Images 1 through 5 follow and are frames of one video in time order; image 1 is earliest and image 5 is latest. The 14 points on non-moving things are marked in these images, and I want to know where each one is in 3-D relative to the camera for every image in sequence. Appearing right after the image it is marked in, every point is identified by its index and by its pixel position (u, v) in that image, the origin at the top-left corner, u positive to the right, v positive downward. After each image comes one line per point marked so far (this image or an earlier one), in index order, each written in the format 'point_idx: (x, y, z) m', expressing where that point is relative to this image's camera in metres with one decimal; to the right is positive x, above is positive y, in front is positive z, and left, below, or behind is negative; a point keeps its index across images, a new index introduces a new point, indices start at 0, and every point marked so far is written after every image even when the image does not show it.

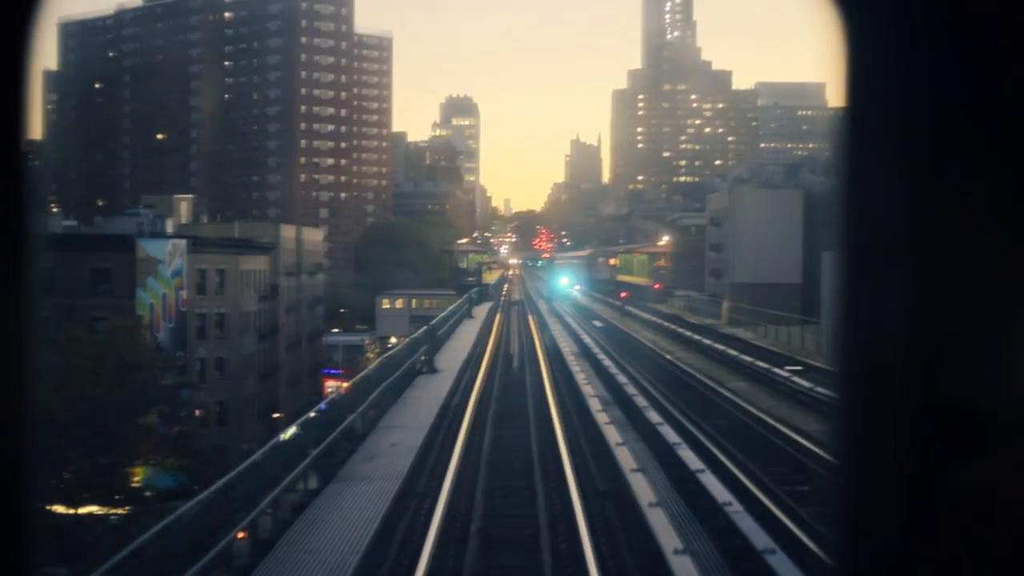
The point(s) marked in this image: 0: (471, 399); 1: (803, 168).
0: (-0.4, -1.2, +10.1) m
1: (+5.1, +2.0, +17.4) m
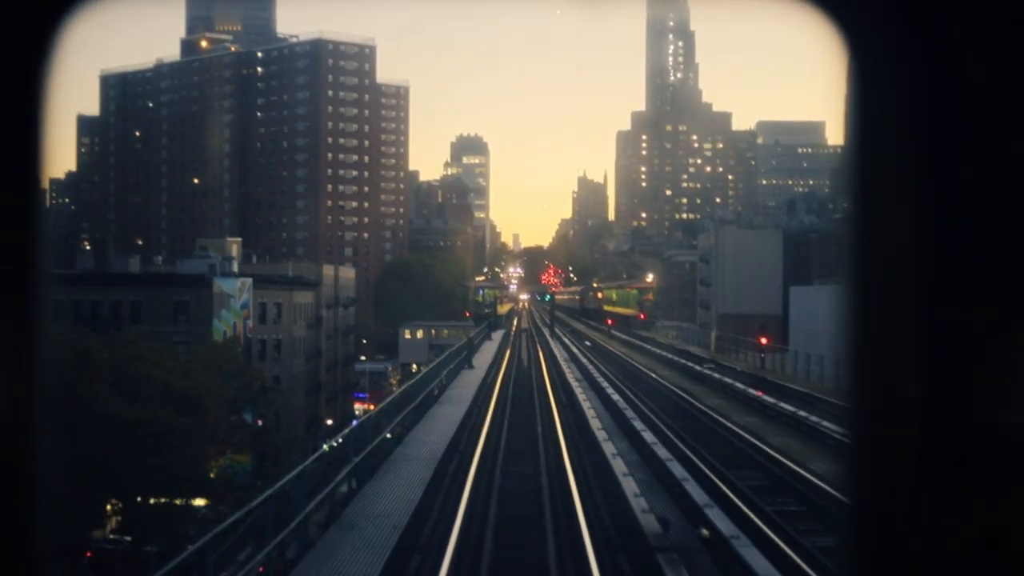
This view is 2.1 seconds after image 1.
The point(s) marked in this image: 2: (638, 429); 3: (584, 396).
0: (-0.3, -1.5, +11.3) m
1: (+5.2, +1.4, +18.7) m
2: (+1.3, -1.5, +9.7) m
3: (+1.0, -1.6, +13.7) m
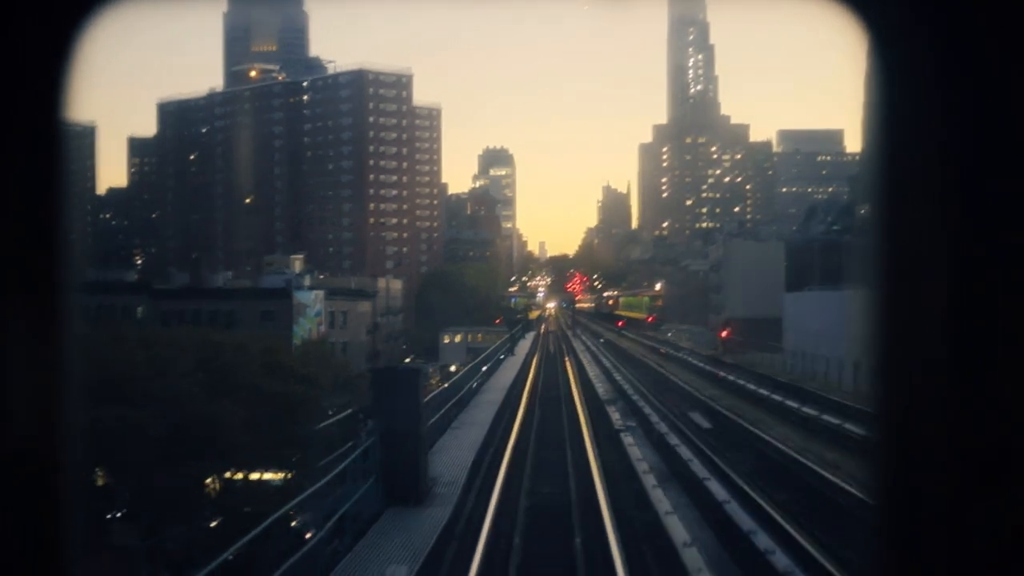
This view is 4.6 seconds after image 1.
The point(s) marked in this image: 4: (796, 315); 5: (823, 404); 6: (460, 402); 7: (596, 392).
0: (0.0, -1.6, +12.7) m
1: (+5.8, +1.3, +19.9) m
2: (+1.6, -1.6, +11.1) m
3: (+1.4, -1.7, +15.1) m
4: (+4.3, -0.4, +16.1) m
5: (+3.9, -1.4, +12.7) m
6: (-0.6, -1.2, +11.5) m
7: (+1.4, -1.7, +16.8) m
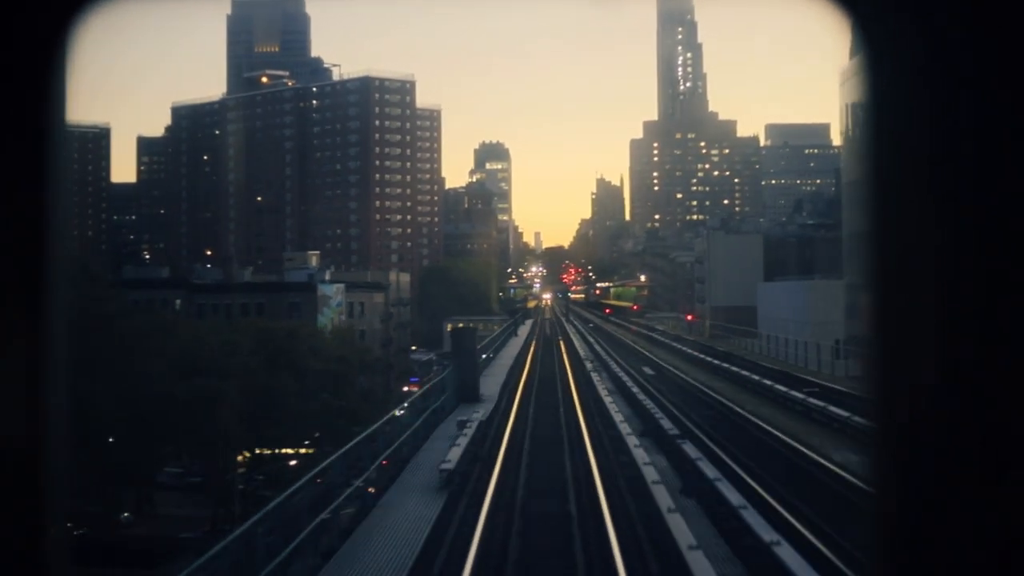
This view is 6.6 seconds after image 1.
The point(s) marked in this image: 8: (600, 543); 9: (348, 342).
0: (0.0, -1.5, +13.8) m
1: (+5.7, +1.5, +21.0) m
2: (+1.6, -1.5, +12.2) m
3: (+1.4, -1.5, +16.2) m
4: (+4.3, -0.2, +17.3) m
5: (+3.9, -1.3, +13.9) m
6: (-0.6, -1.1, +12.6) m
7: (+1.4, -1.6, +17.9) m
8: (+0.5, -1.5, +5.8) m
9: (-1.8, -0.6, +11.2) m
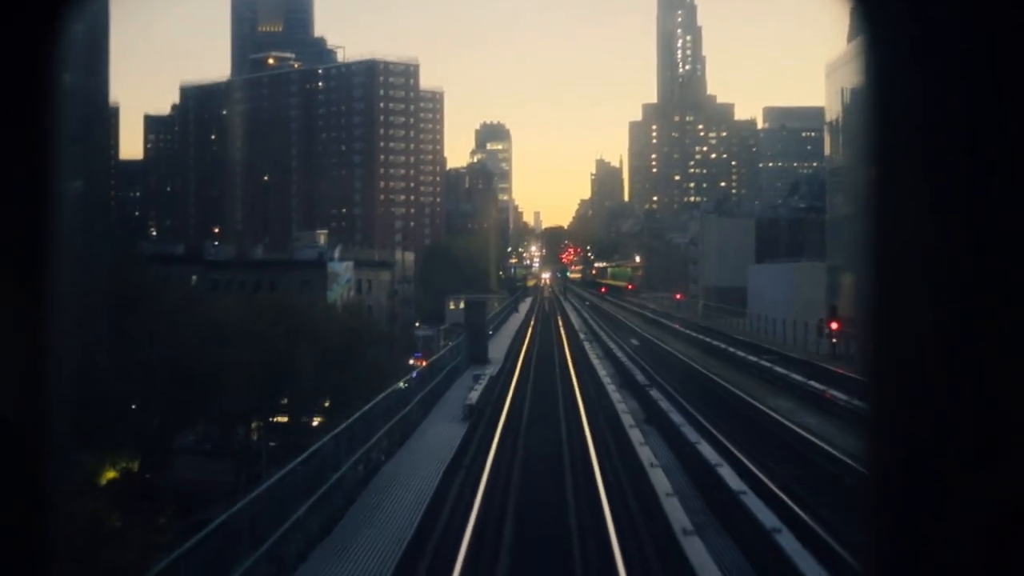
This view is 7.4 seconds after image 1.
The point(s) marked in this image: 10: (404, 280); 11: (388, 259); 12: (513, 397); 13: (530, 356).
0: (0.0, -1.2, +14.3) m
1: (+5.7, +1.9, +21.5) m
2: (+1.6, -1.2, +12.7) m
3: (+1.4, -1.2, +16.7) m
4: (+4.3, +0.1, +17.8) m
5: (+3.9, -1.0, +14.4) m
6: (-0.6, -0.8, +13.1) m
7: (+1.3, -1.2, +18.4) m
8: (+0.5, -1.3, +6.4) m
9: (-1.8, -0.3, +11.7) m
10: (-1.8, +0.1, +16.7) m
11: (-1.9, +0.4, +15.4) m
12: (0.0, -1.3, +12.5) m
13: (+0.3, -1.2, +18.1) m
